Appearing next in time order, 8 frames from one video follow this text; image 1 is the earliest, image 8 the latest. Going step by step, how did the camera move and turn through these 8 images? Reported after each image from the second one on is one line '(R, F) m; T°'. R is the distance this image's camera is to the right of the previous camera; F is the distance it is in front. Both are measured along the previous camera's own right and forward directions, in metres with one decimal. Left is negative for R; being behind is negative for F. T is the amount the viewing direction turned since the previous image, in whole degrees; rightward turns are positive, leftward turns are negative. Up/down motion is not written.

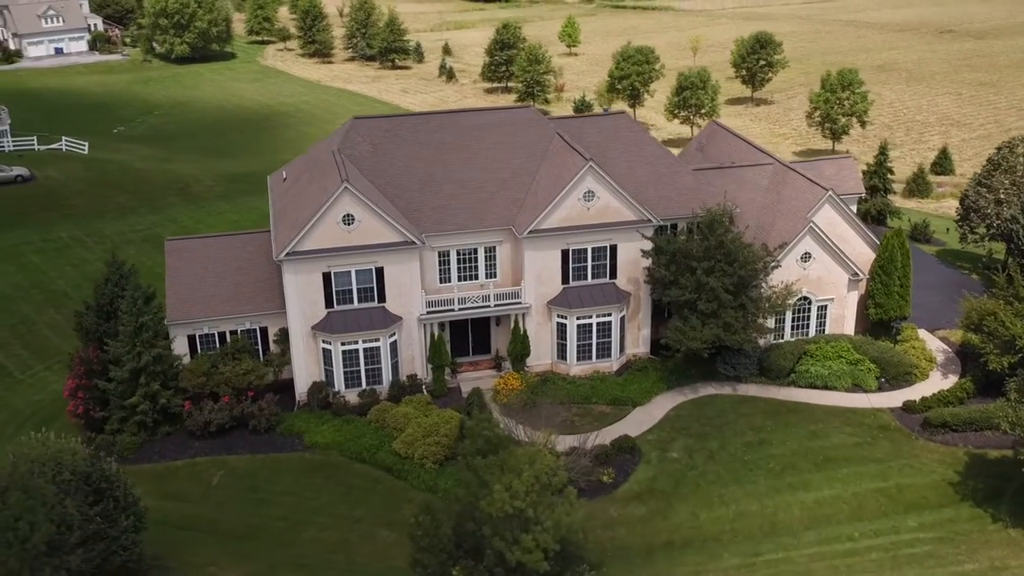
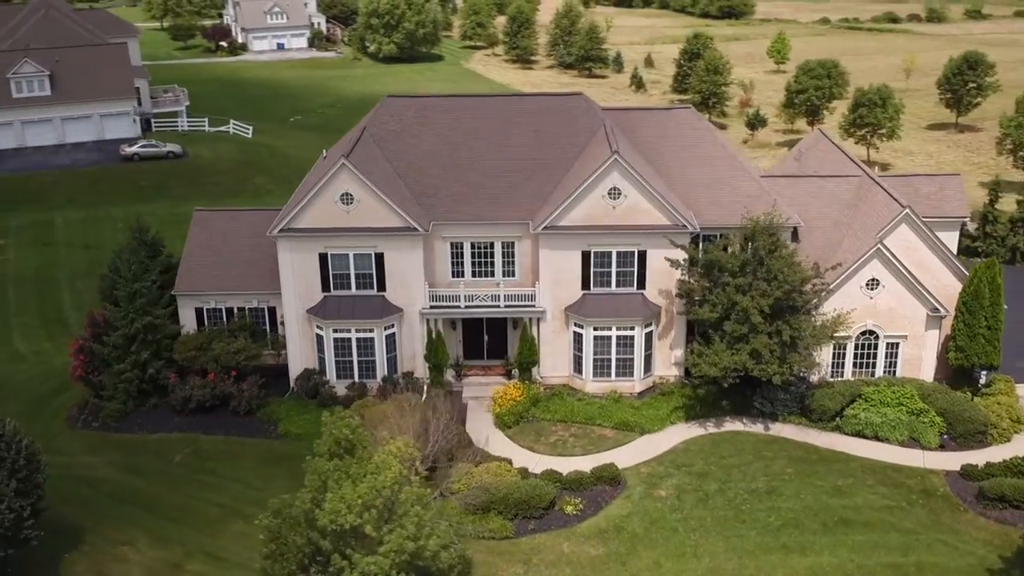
(+7.8, +4.7) m; -12°
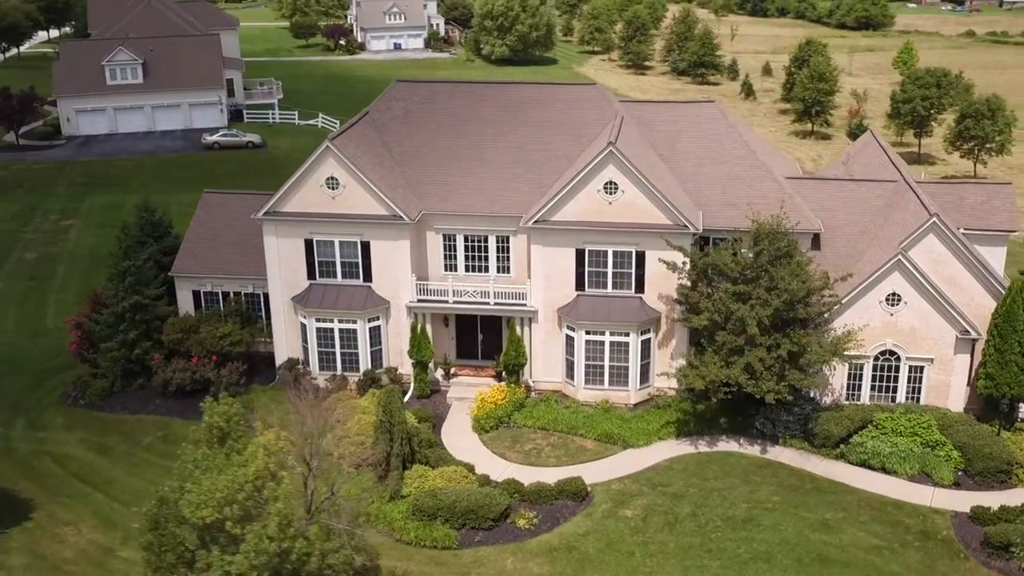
(+4.8, +2.4) m; -7°
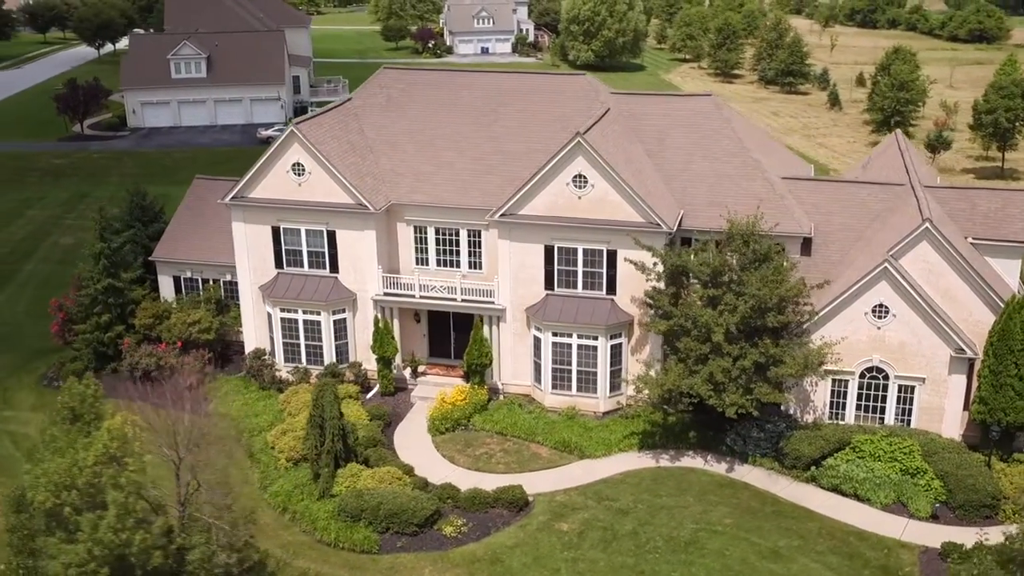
(+4.4, +2.0) m; -6°
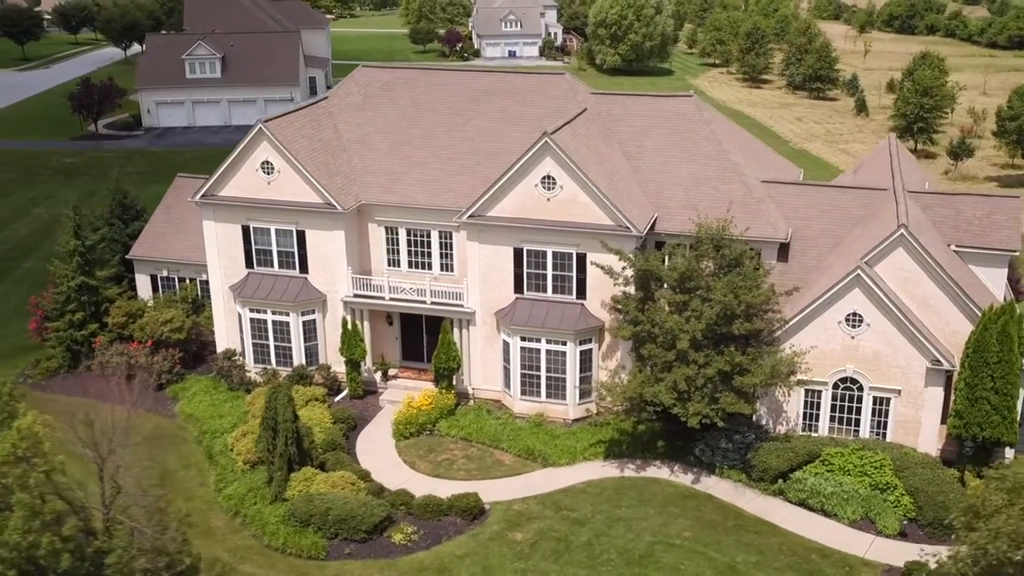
(+2.1, +0.8) m; -2°
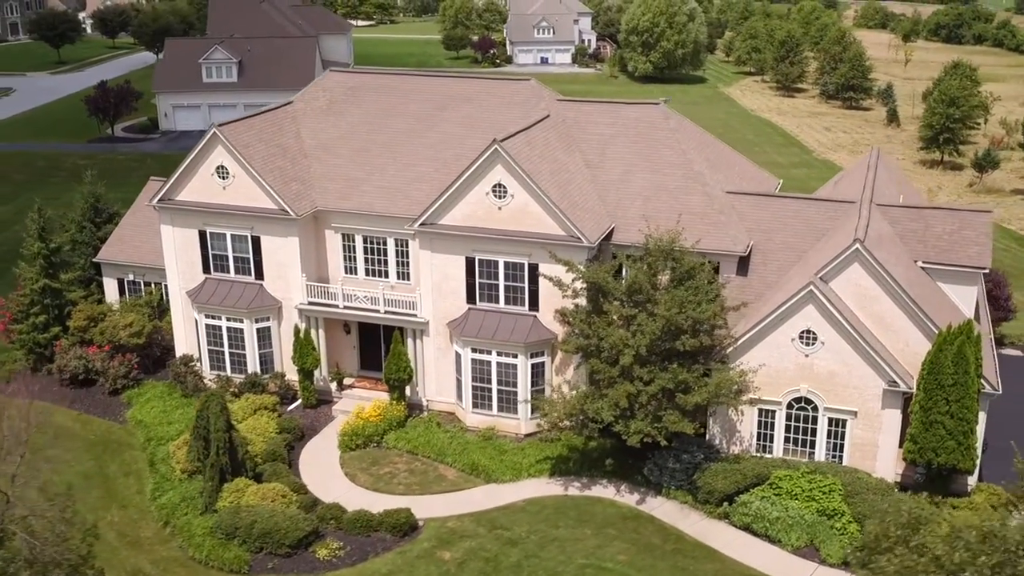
(+2.8, +0.9) m; -2°
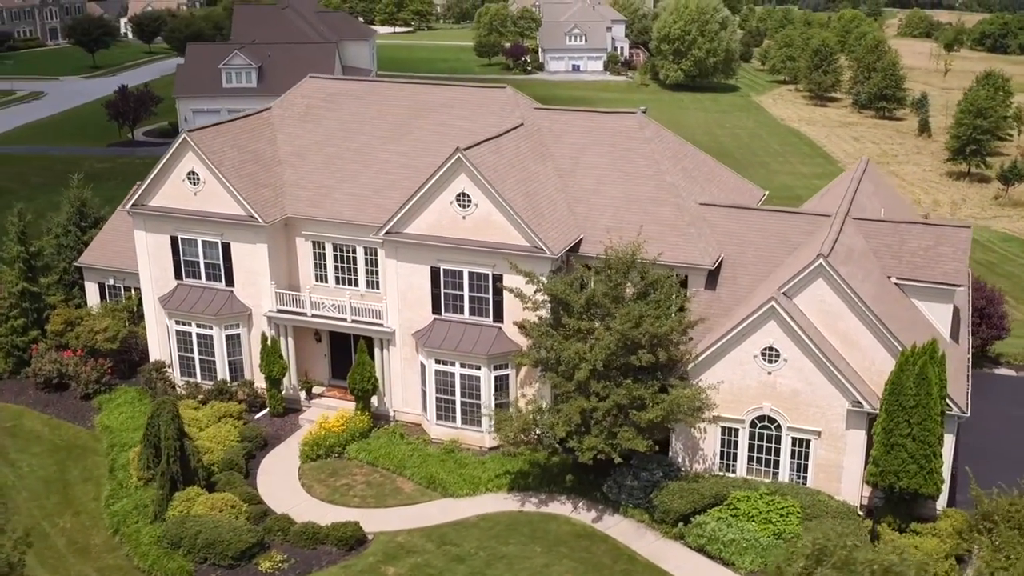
(+2.3, +0.6) m; -2°
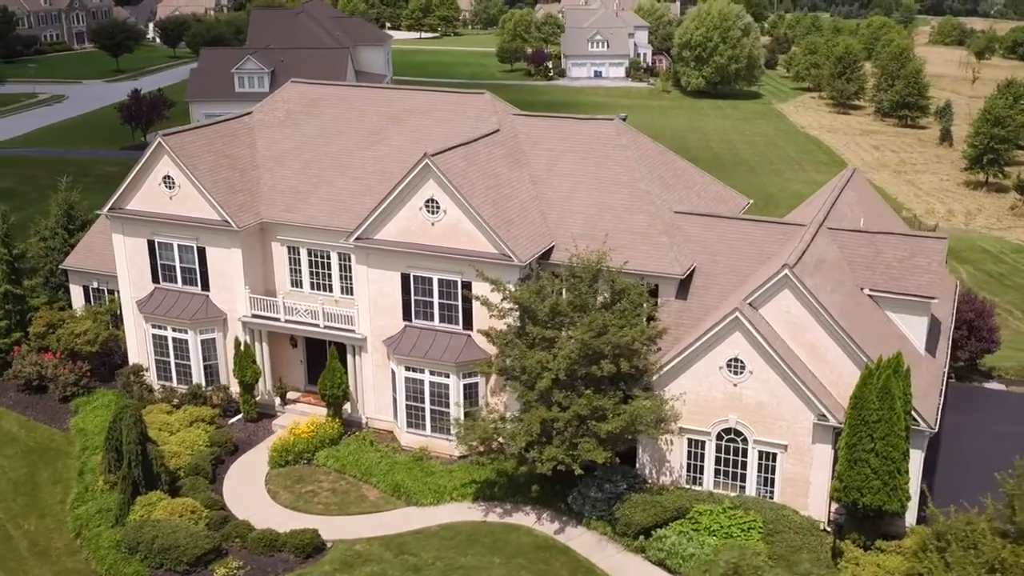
(+1.7, +0.3) m; -2°
